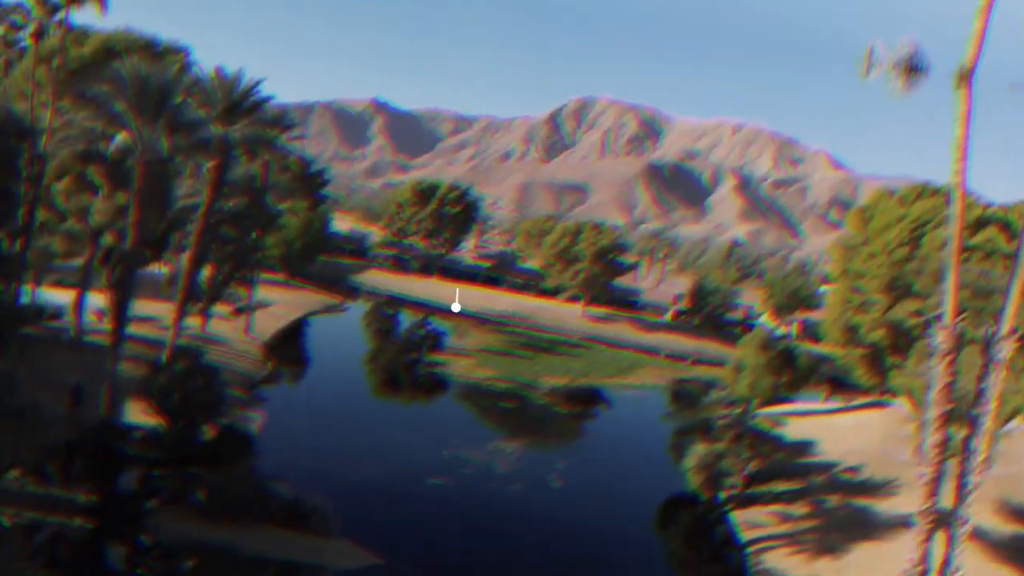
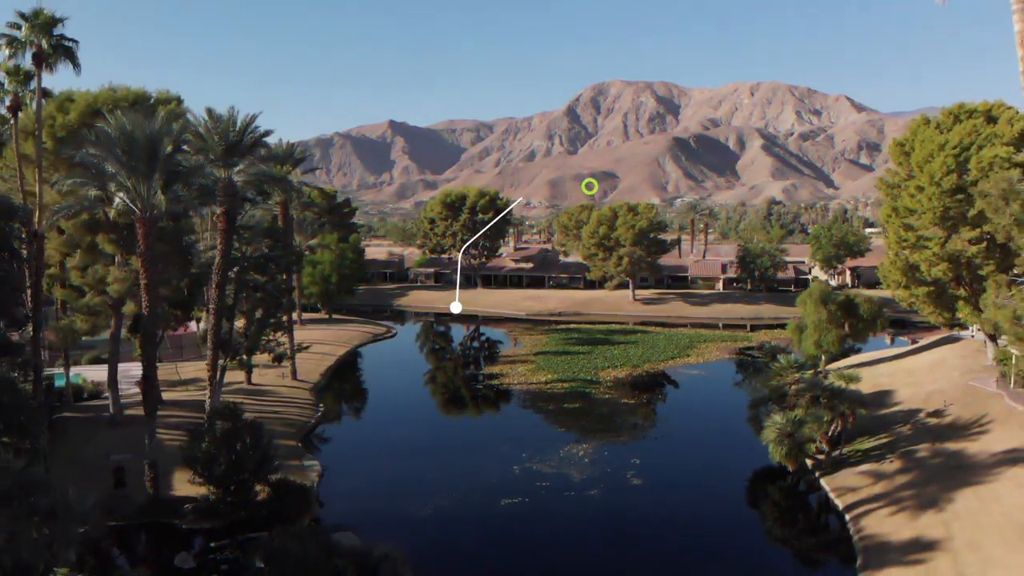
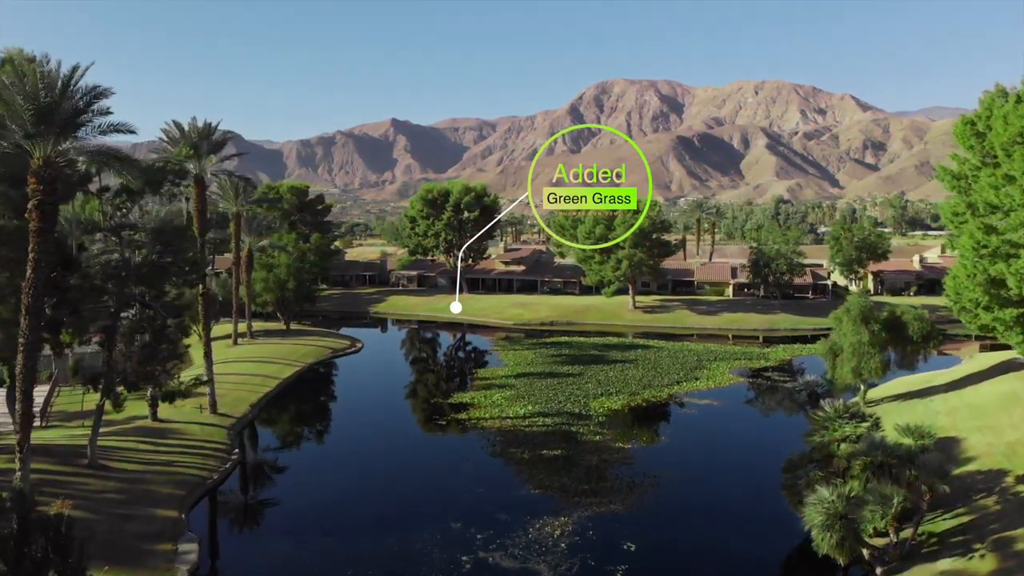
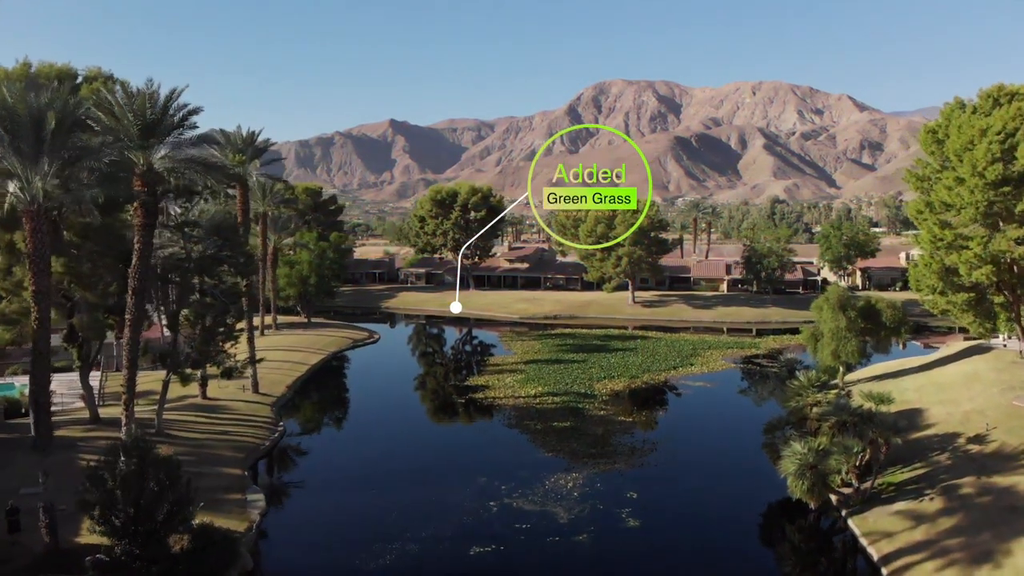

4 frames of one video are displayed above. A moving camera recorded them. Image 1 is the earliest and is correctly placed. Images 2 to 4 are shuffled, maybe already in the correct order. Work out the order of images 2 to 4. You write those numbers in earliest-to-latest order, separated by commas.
2, 4, 3
